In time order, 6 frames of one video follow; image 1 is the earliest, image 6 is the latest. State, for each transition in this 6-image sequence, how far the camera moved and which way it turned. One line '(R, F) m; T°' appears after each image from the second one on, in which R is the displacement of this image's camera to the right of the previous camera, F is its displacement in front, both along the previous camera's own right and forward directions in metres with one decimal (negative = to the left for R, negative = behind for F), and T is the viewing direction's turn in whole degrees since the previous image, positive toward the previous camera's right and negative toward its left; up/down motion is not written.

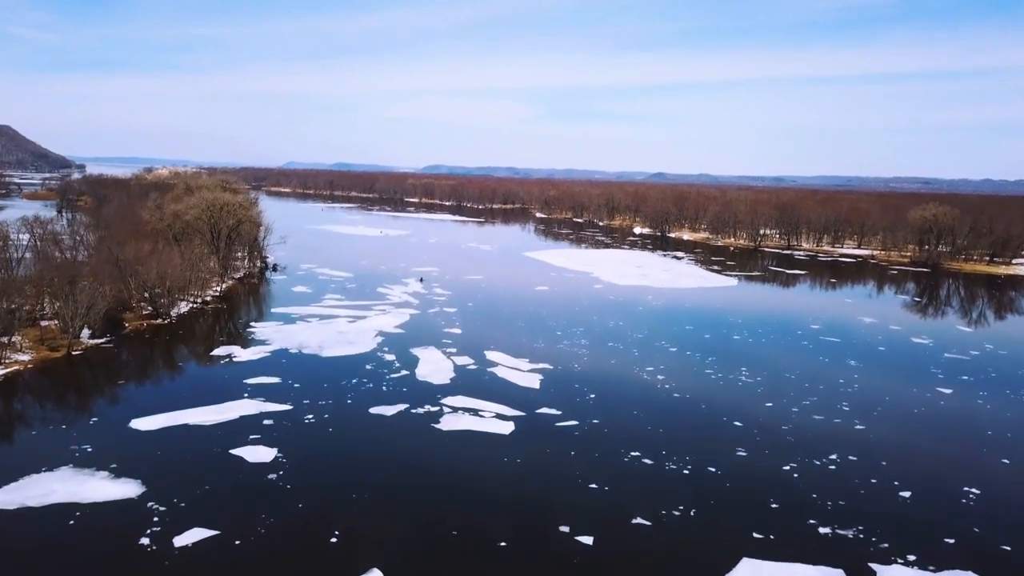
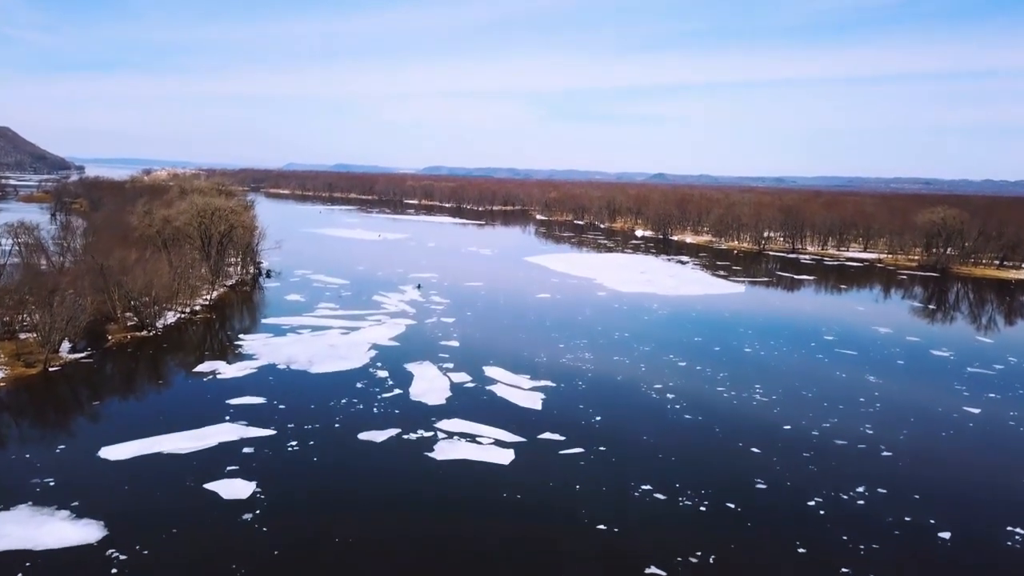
(0.0, +0.9) m; 0°
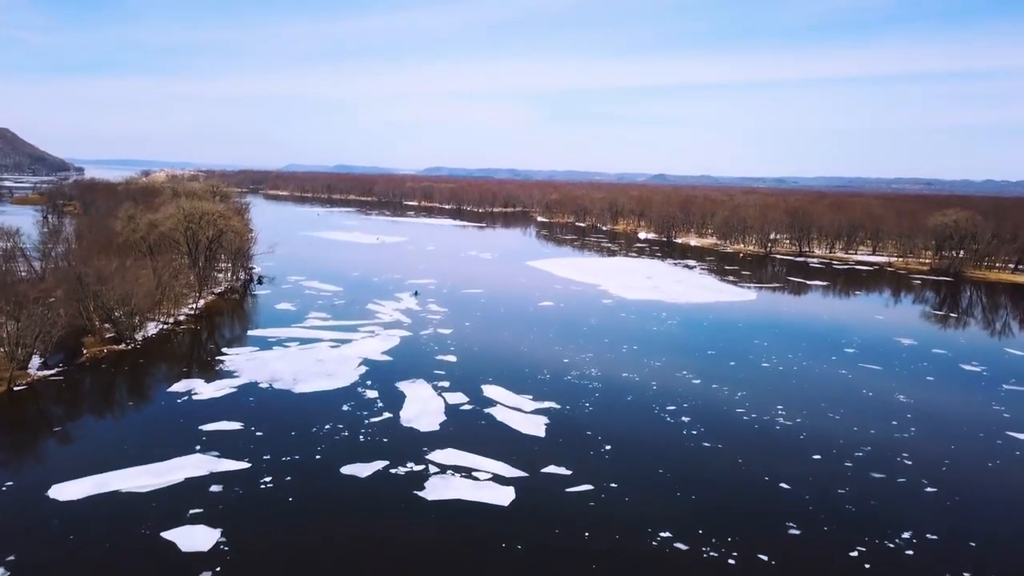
(0.0, +1.2) m; 0°
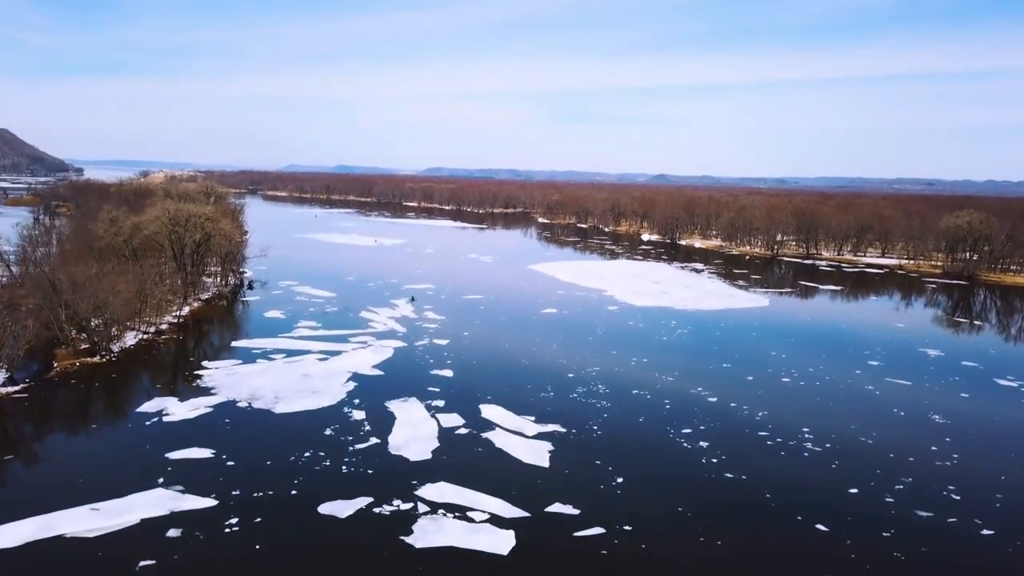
(0.0, +1.2) m; 0°
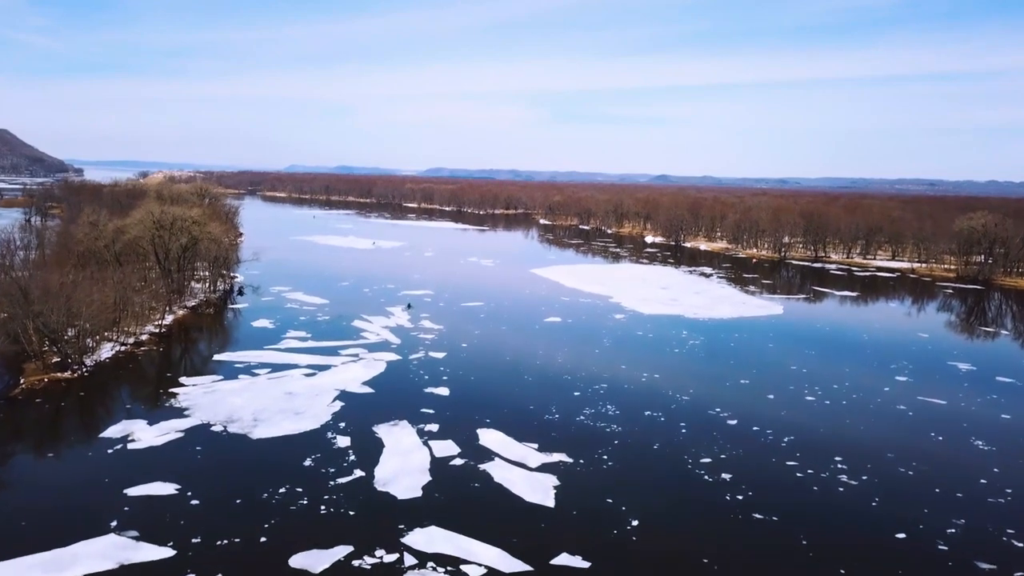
(0.0, +1.2) m; 0°
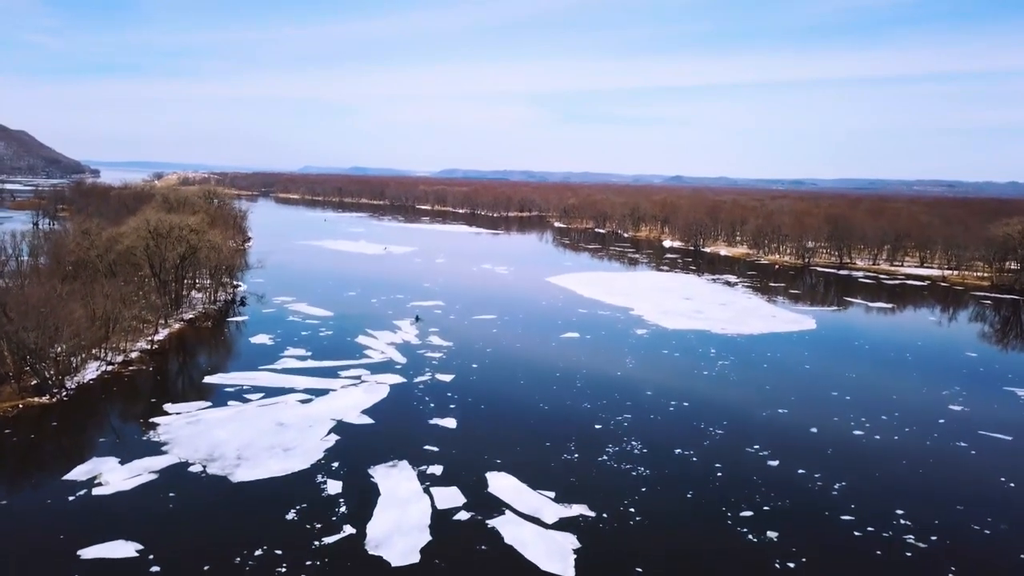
(0.0, +1.4) m; -1°
